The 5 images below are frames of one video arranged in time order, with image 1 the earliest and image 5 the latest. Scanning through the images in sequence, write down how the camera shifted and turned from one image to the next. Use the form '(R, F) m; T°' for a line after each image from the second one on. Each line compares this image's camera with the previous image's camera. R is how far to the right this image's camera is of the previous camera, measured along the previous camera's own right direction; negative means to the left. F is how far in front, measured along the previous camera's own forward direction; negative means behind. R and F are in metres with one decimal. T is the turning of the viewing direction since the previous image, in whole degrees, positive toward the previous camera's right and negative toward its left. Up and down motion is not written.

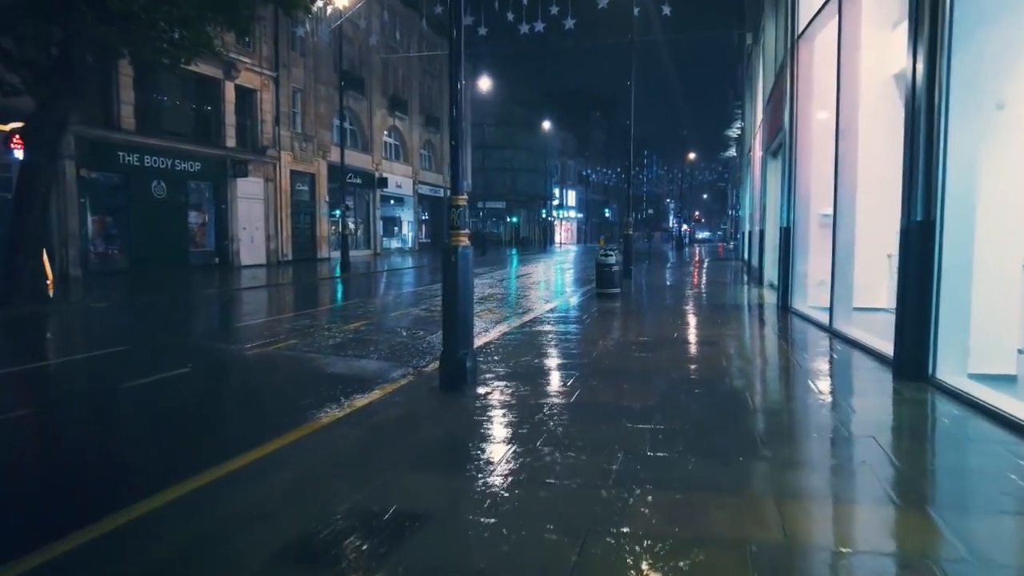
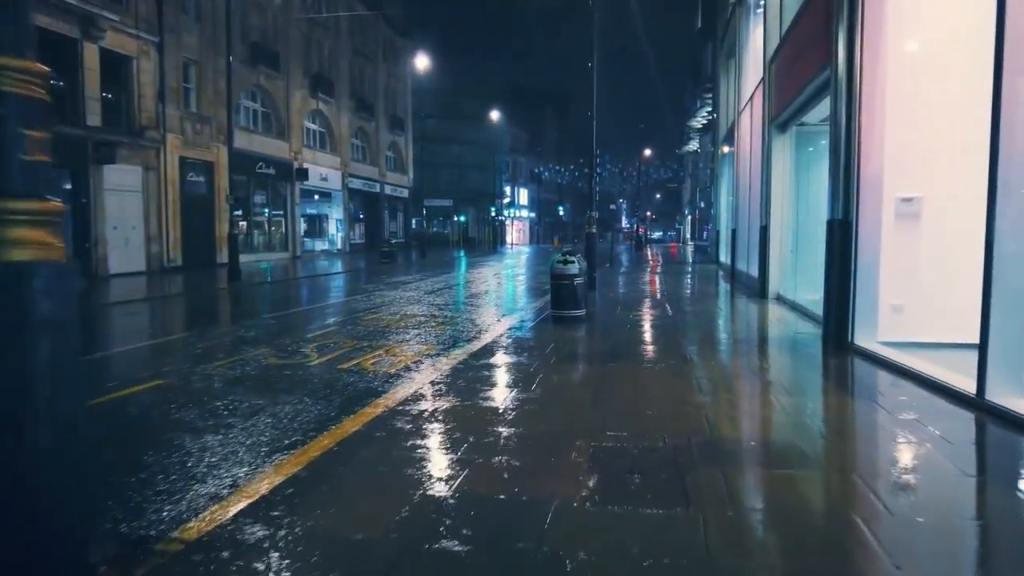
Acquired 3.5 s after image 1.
(+0.6, +5.1) m; +4°
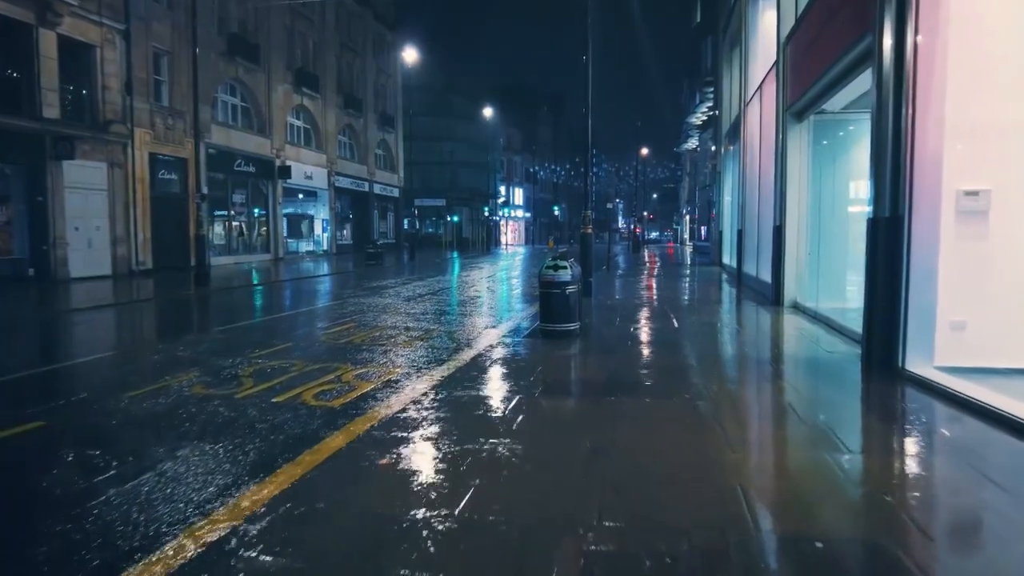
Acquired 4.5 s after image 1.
(+0.2, +1.6) m; 0°
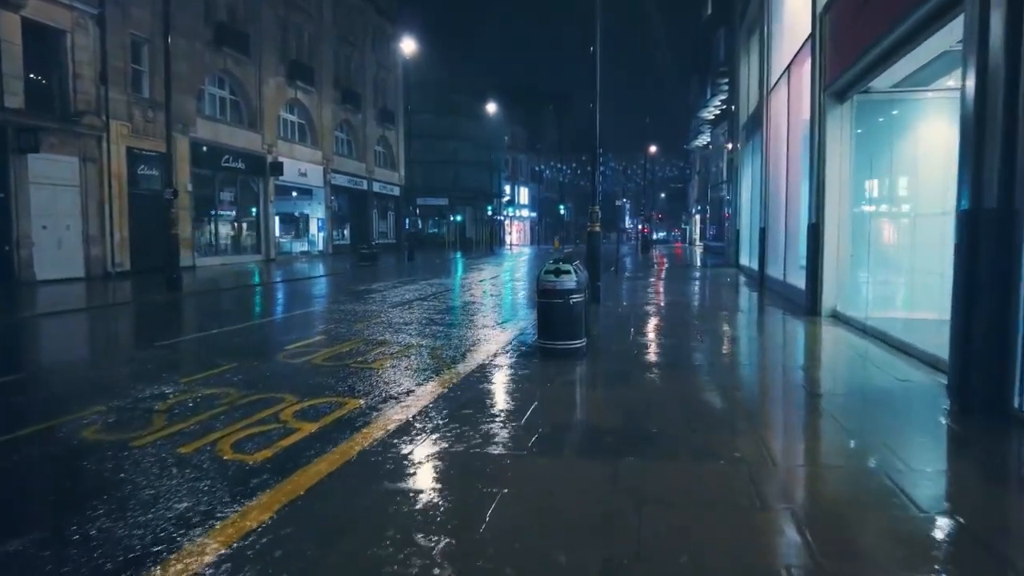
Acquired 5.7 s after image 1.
(+0.2, +1.8) m; -1°
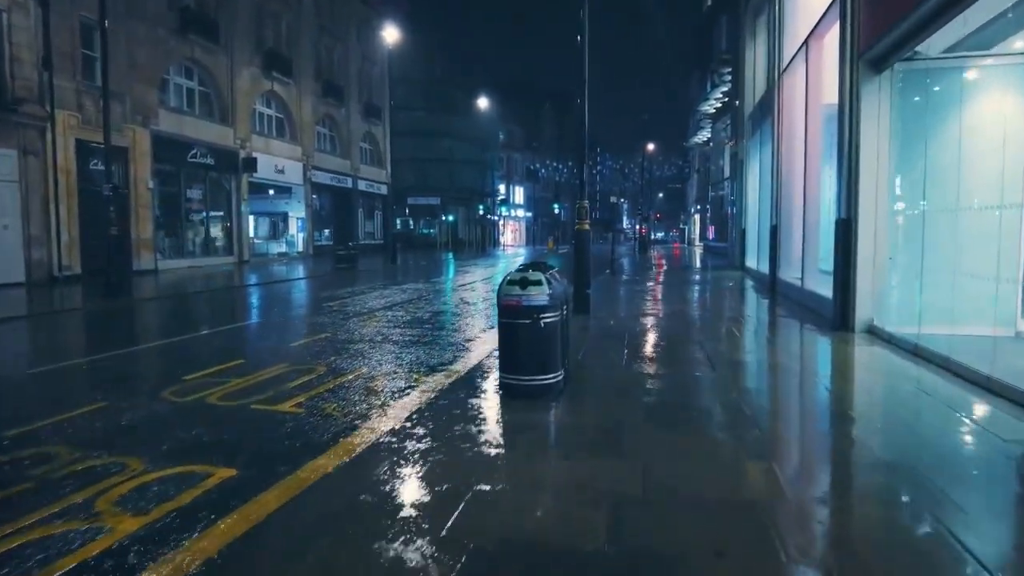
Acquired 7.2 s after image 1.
(+0.4, +2.1) m; 0°
